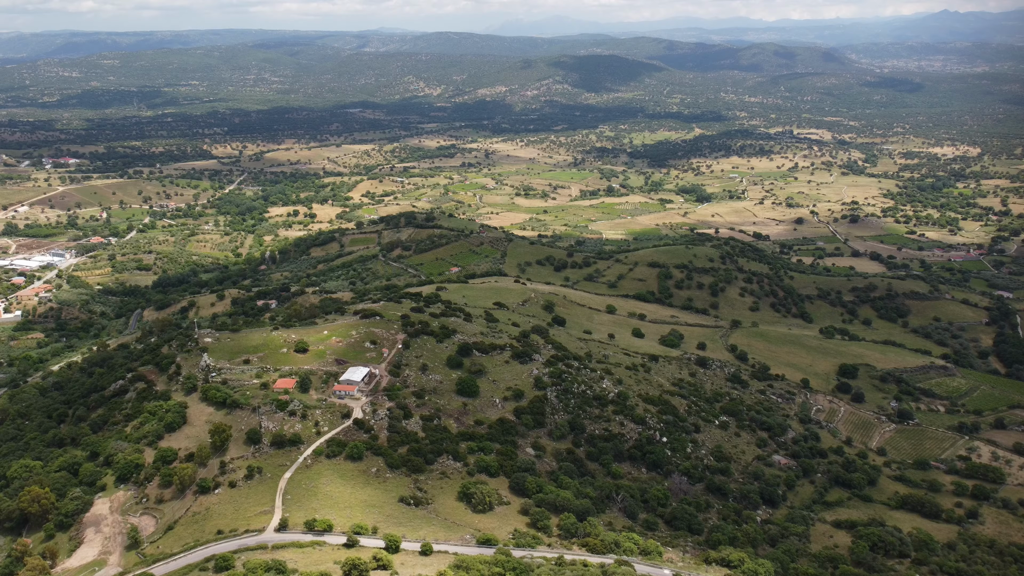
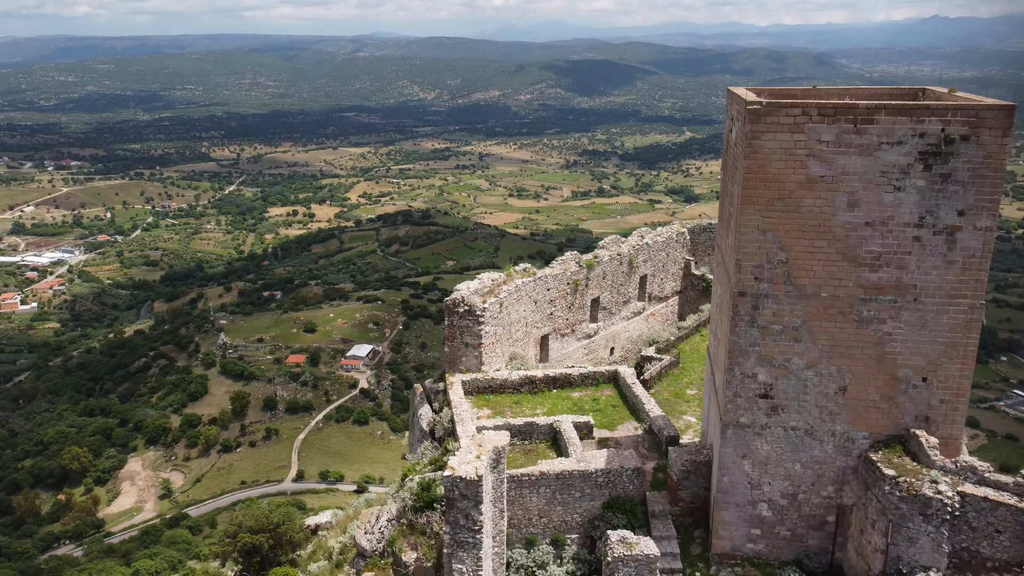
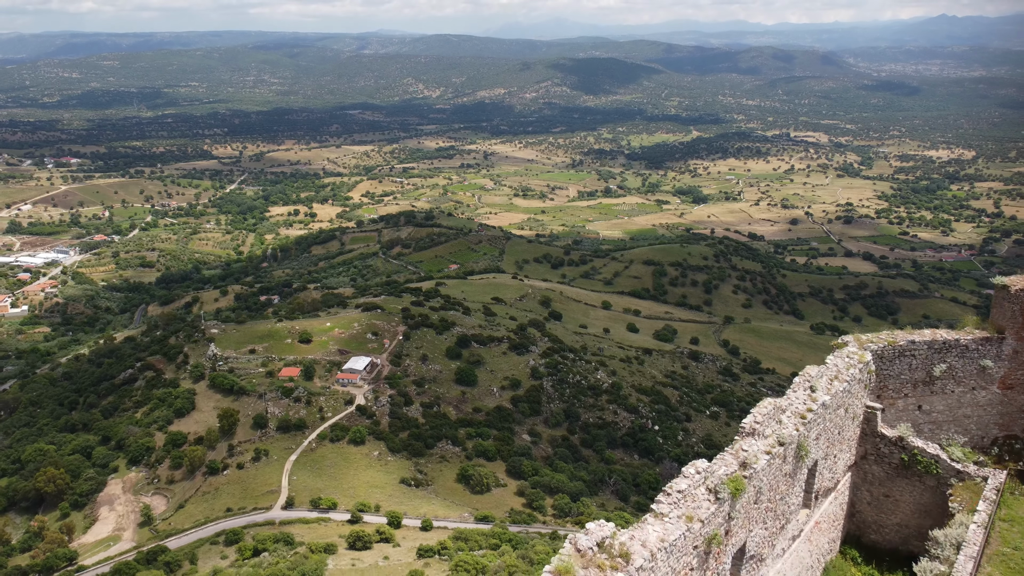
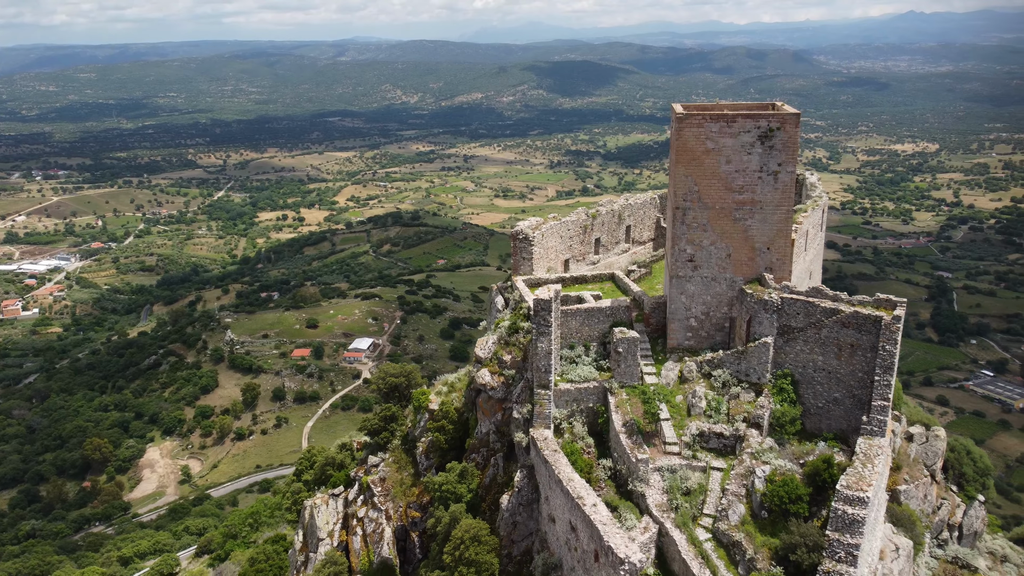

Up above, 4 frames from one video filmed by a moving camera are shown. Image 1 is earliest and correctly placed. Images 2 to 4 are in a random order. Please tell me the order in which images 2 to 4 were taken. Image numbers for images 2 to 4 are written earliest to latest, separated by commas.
3, 2, 4
